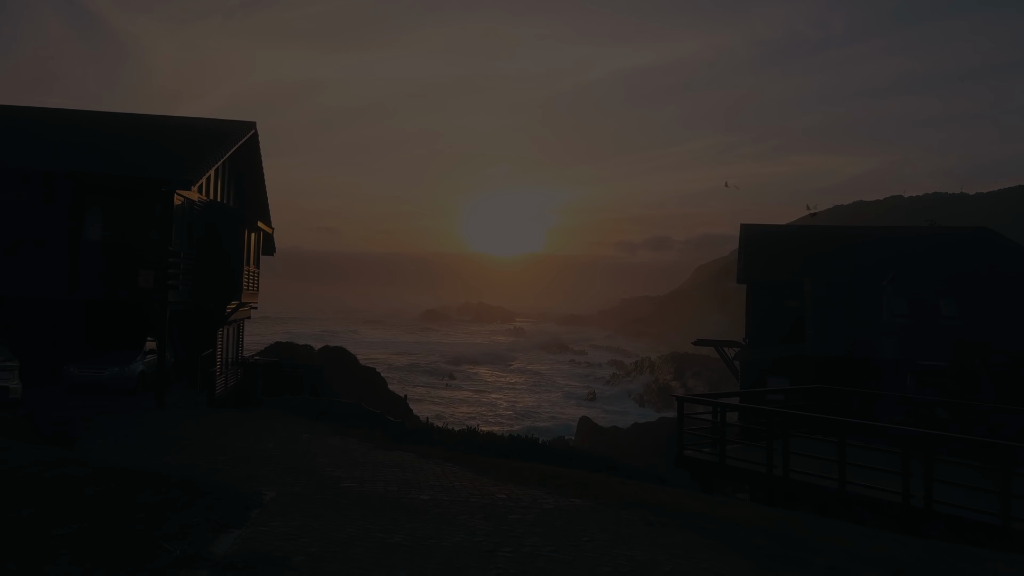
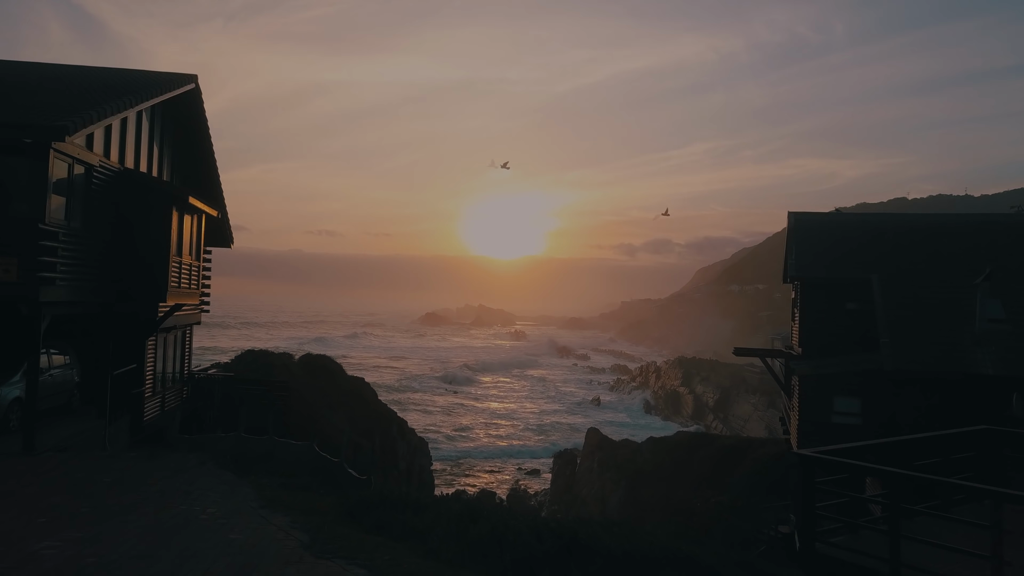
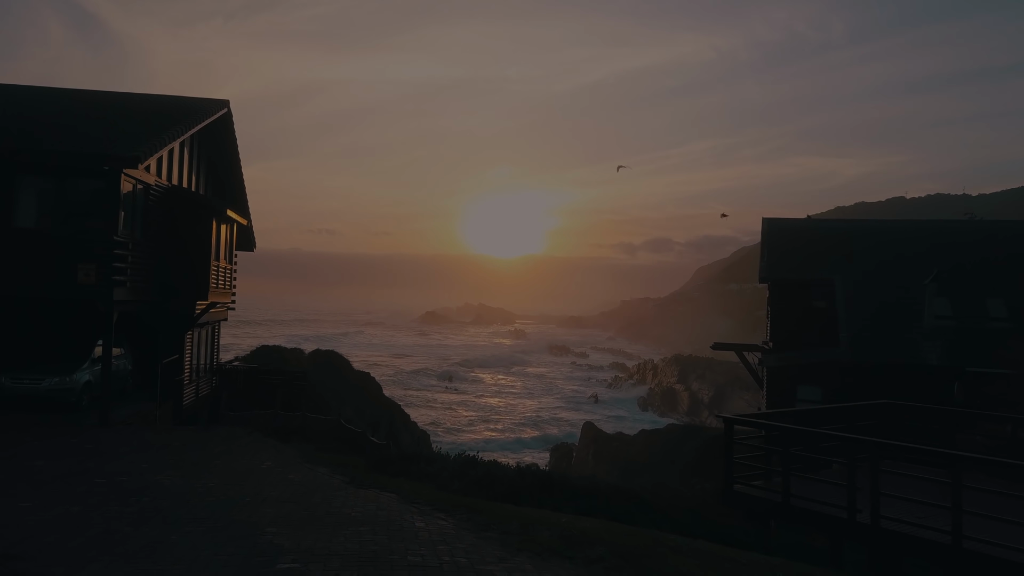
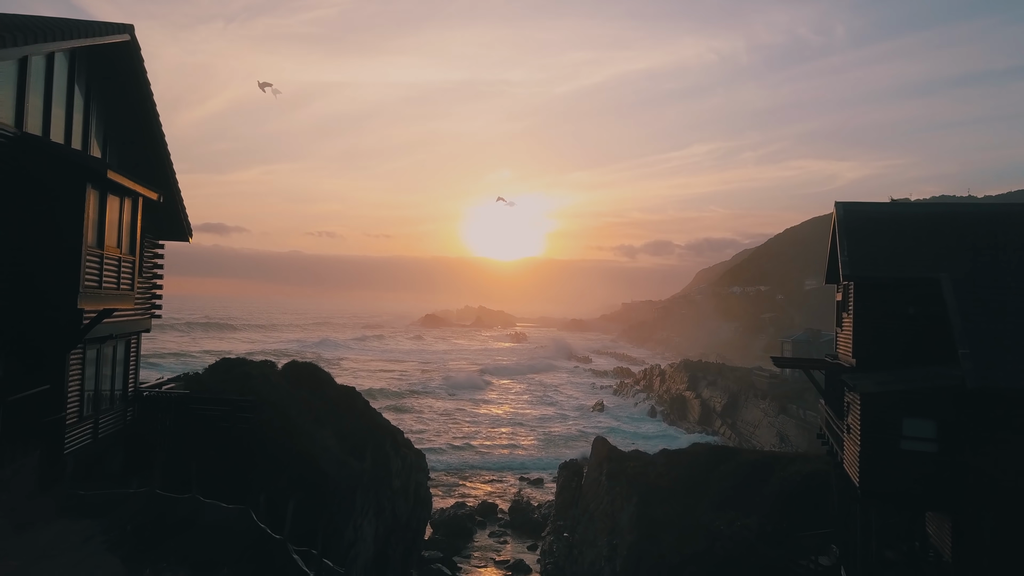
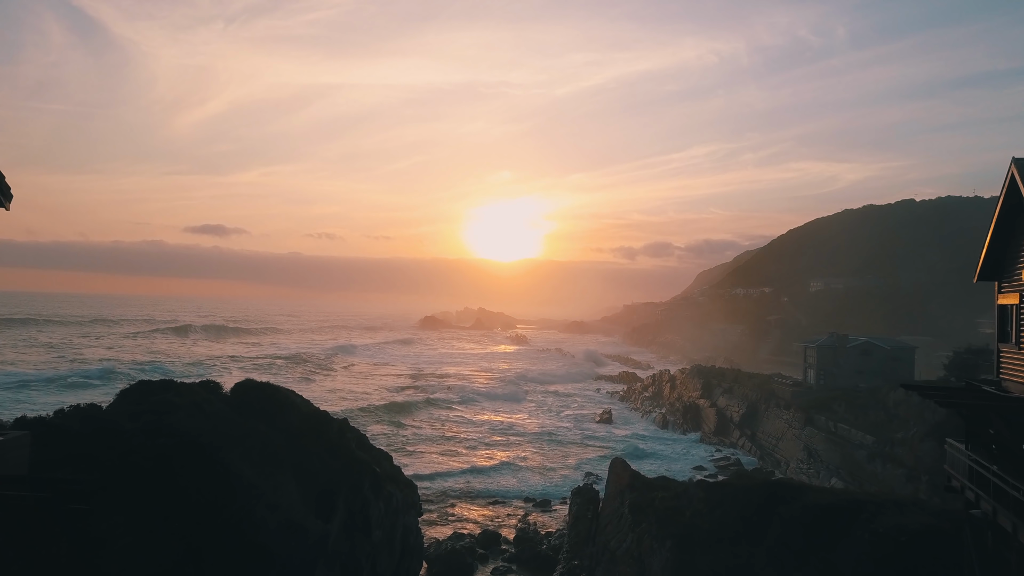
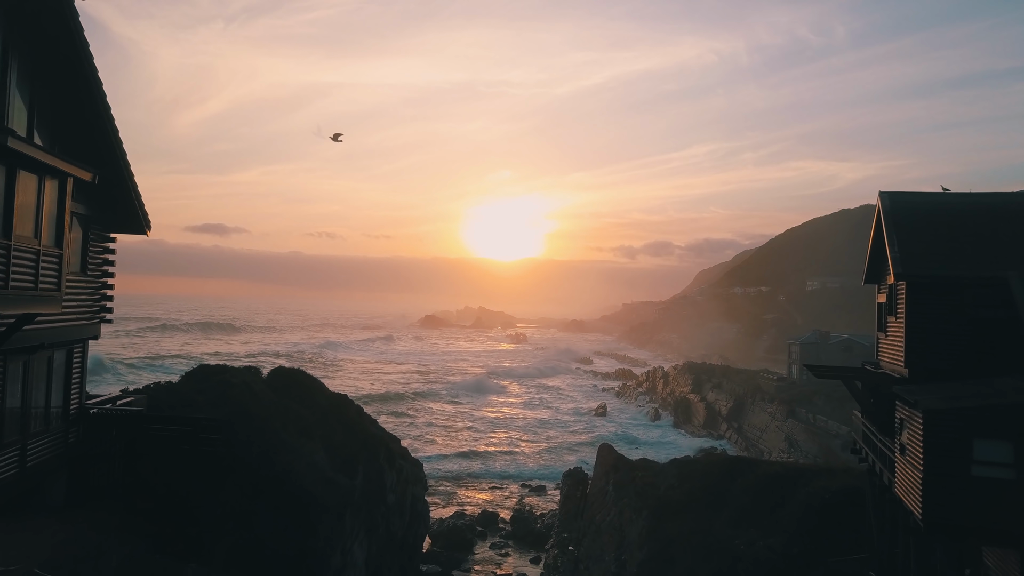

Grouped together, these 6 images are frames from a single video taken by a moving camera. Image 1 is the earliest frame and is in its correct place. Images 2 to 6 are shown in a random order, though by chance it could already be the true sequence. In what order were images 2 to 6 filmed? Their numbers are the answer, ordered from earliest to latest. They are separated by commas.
3, 2, 4, 6, 5
